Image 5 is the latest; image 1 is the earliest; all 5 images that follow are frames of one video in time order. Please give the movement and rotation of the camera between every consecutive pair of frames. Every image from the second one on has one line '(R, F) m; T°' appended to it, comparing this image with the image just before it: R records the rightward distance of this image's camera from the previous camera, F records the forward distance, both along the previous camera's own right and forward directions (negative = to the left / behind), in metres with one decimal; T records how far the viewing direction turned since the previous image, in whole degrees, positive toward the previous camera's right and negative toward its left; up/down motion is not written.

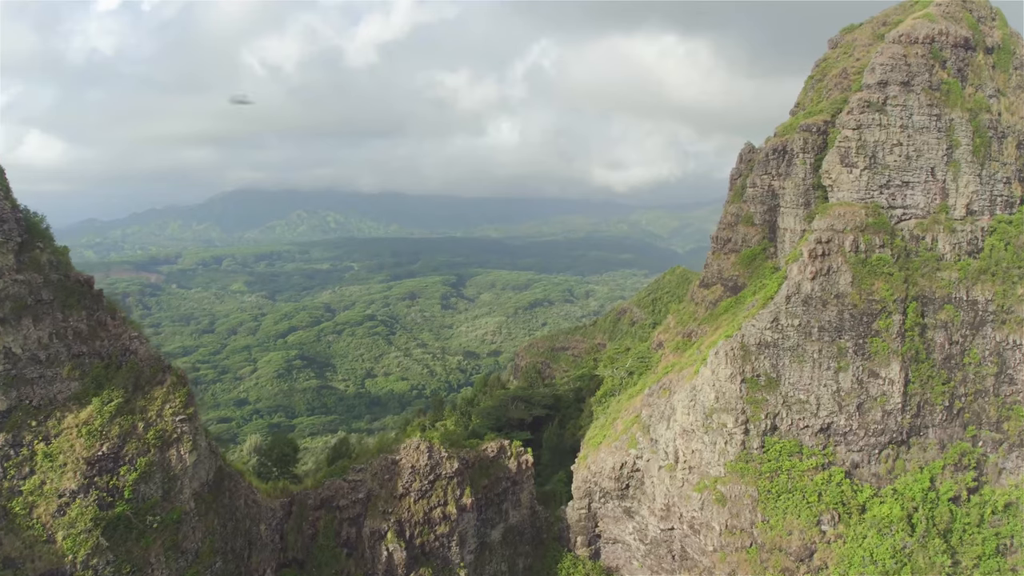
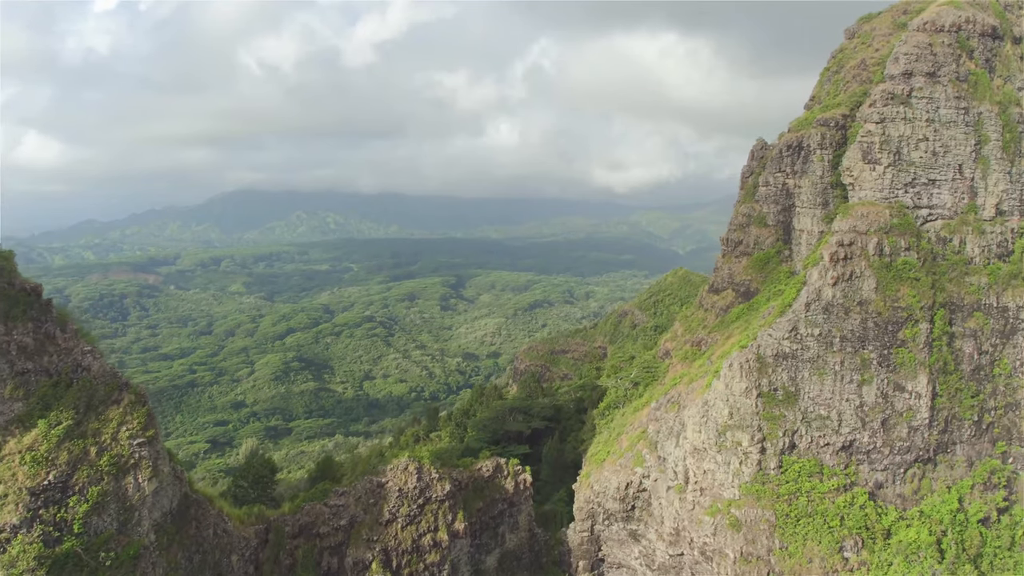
(+0.1, +2.0) m; 0°
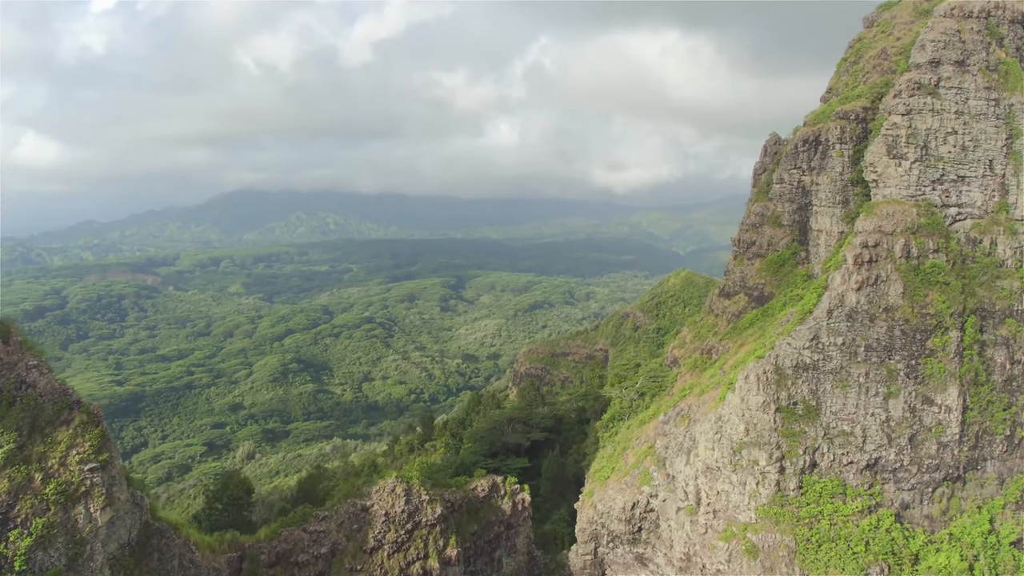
(+0.1, +1.8) m; 0°
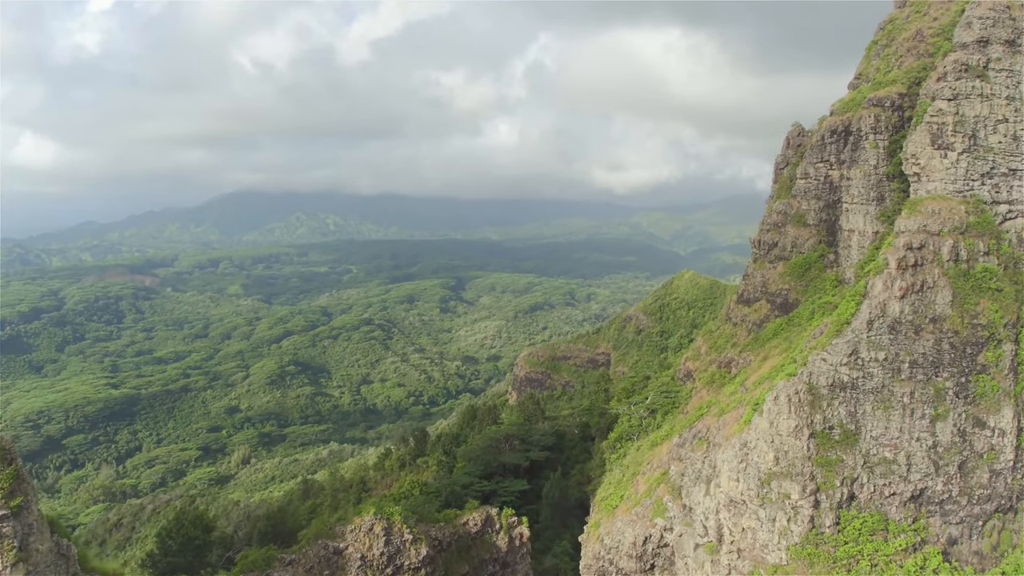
(+0.2, +2.7) m; 0°
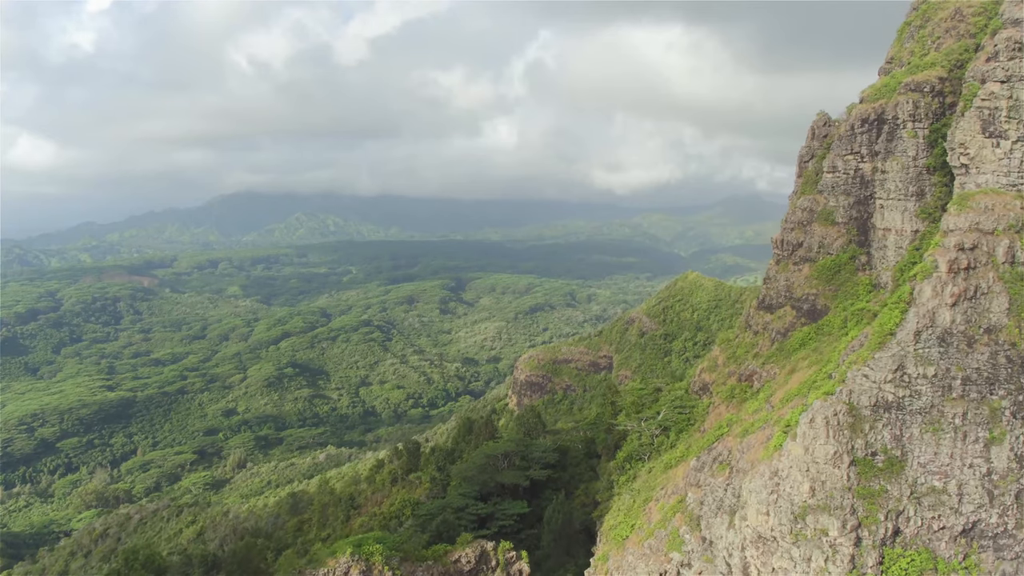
(+0.1, +2.3) m; 0°
